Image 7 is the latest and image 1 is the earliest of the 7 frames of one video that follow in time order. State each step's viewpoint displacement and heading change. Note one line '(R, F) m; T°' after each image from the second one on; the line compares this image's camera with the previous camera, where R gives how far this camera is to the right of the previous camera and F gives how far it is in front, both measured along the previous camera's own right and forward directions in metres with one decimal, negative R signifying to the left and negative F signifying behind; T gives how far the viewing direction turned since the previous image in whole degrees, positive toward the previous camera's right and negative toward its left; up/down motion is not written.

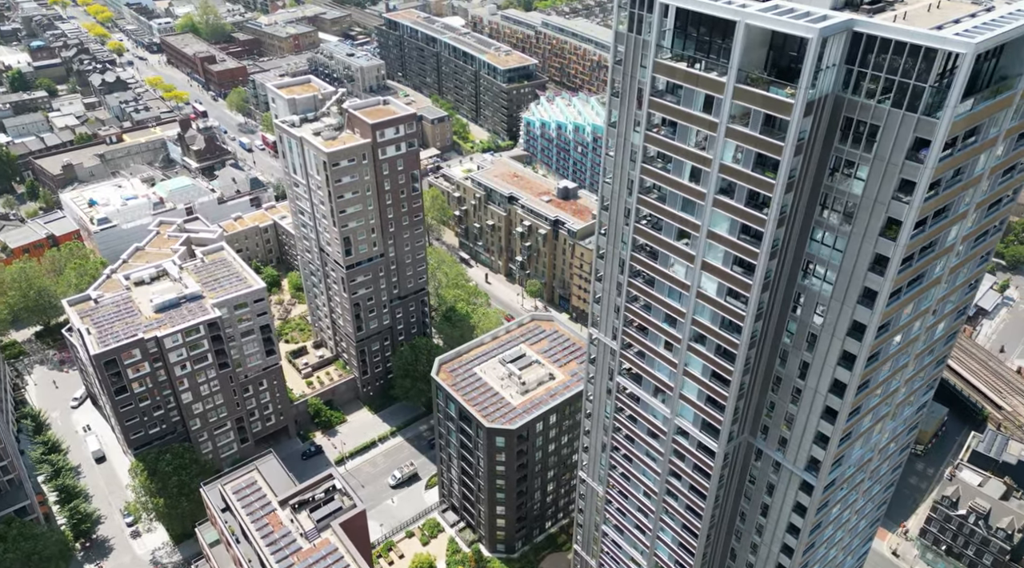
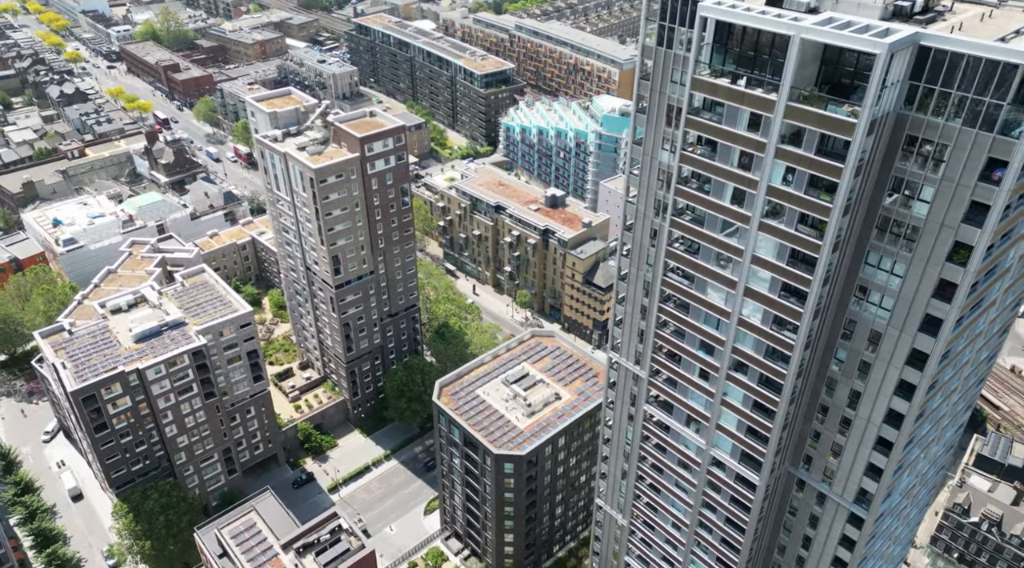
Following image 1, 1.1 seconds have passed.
(-4.6, +4.2) m; +2°
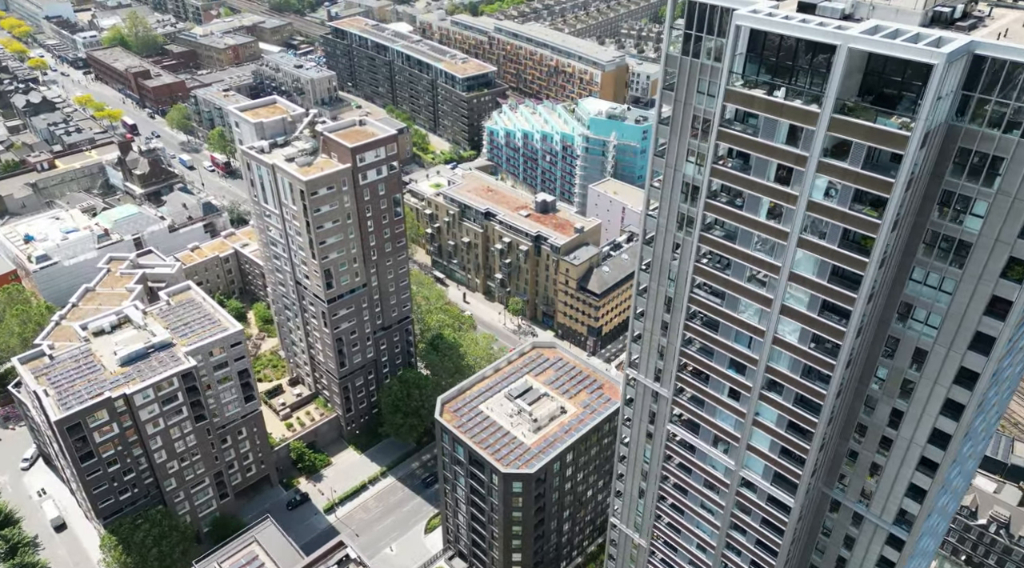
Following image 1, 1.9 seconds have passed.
(-3.6, +2.9) m; +2°
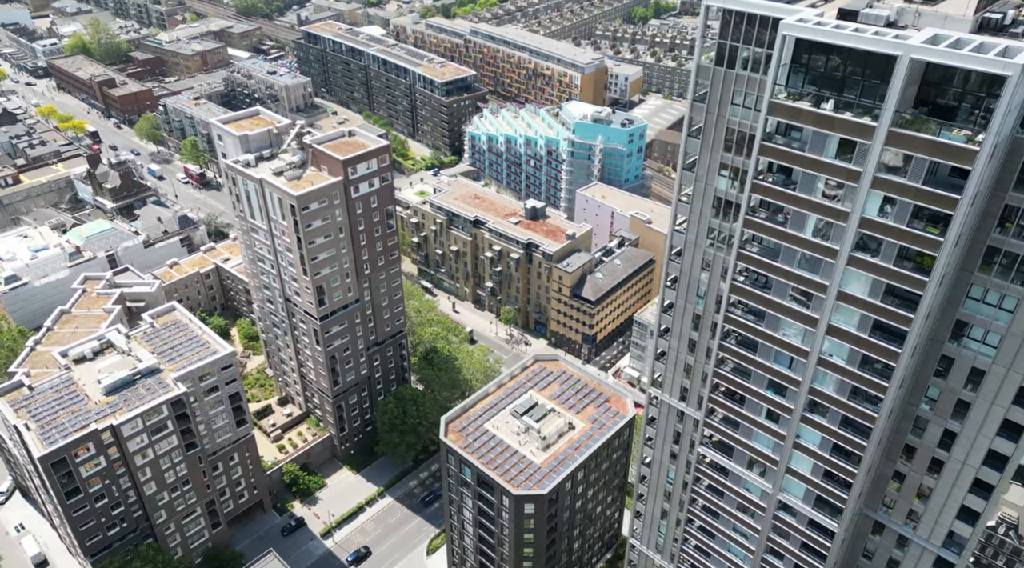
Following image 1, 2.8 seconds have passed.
(-4.2, +3.2) m; +2°
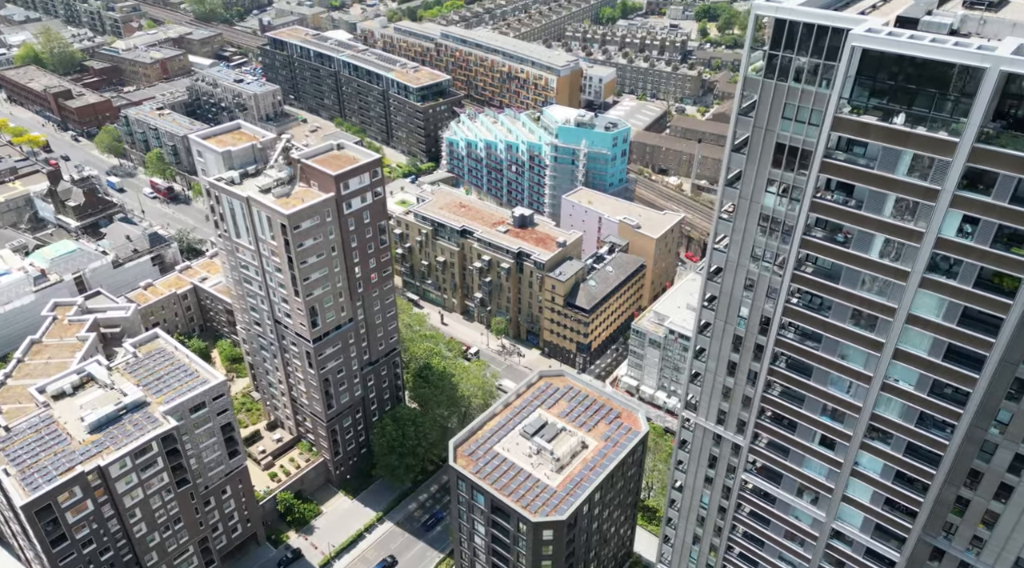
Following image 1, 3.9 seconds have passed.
(-5.3, +3.9) m; +3°
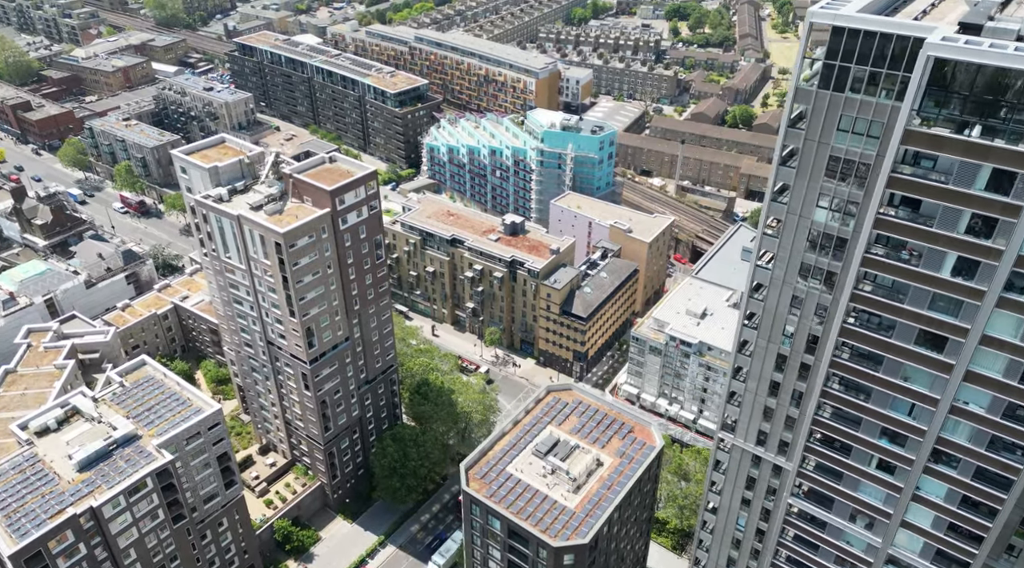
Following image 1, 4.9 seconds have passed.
(-5.0, +3.5) m; +3°
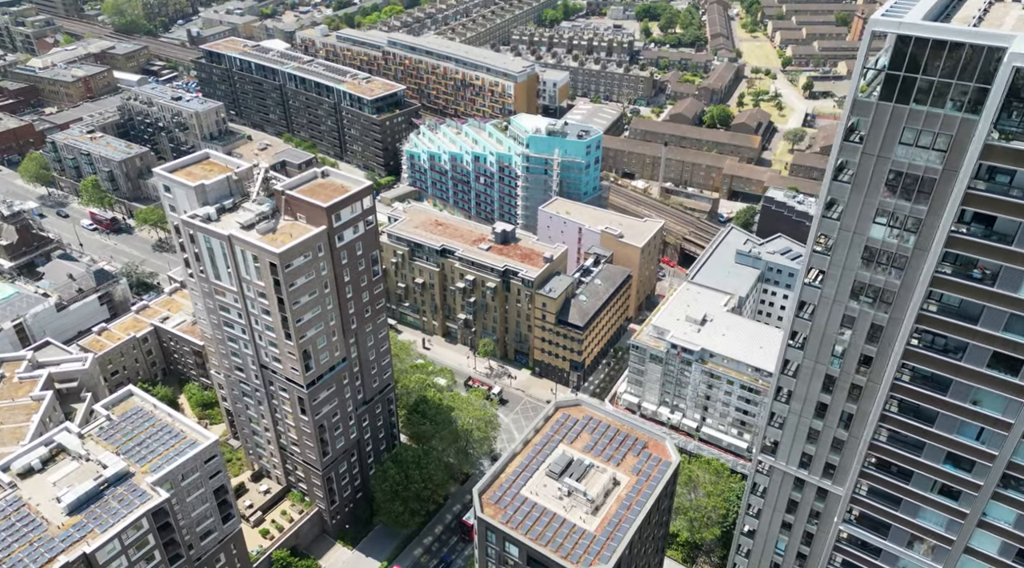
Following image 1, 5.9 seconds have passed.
(-4.9, +3.5) m; +3°
